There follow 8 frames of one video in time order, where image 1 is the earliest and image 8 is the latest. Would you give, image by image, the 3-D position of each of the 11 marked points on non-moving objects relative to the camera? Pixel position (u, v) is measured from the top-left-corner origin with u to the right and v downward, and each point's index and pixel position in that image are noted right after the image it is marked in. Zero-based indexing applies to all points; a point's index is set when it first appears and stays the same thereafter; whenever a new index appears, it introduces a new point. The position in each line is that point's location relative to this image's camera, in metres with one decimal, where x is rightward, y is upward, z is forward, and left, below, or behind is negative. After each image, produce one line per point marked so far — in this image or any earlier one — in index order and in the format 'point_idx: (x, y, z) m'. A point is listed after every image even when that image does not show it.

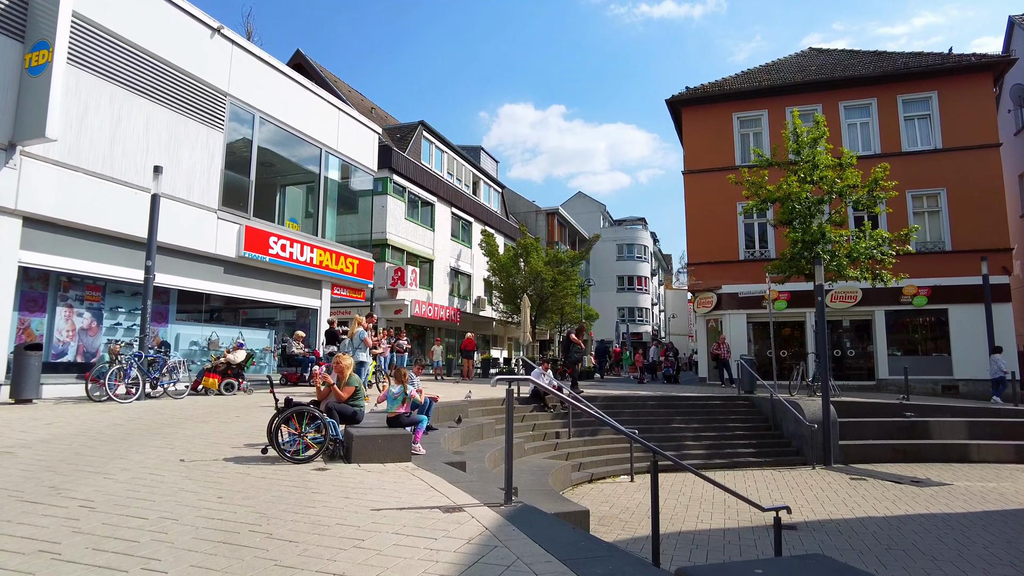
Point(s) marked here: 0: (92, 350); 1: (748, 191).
0: (-8.4, -1.2, +13.4) m
1: (+6.2, +2.5, +17.5) m
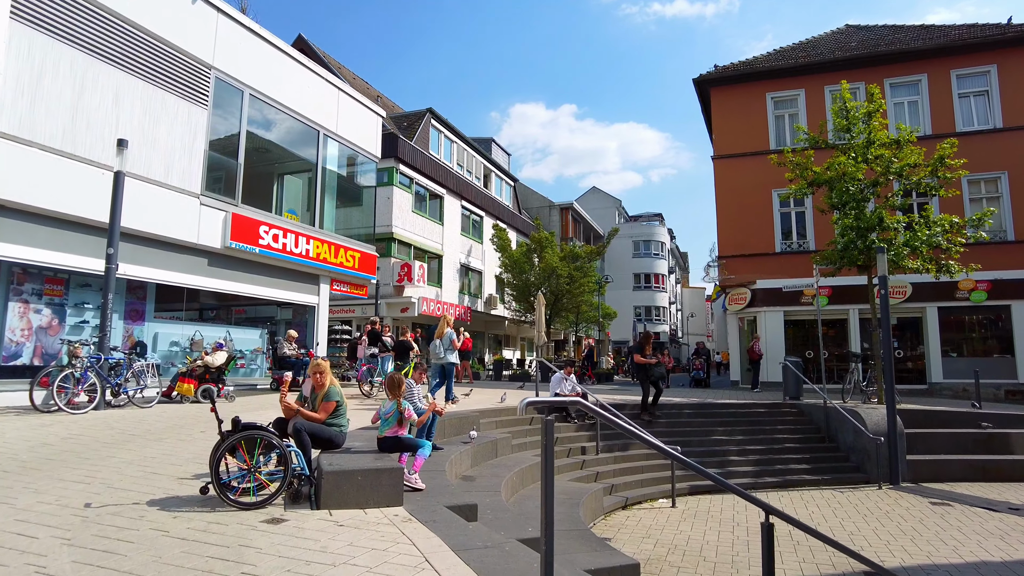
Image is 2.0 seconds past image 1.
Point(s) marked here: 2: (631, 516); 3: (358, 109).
0: (-8.1, -1.1, +11.8) m
1: (+6.5, +2.7, +15.7) m
2: (+1.6, -3.1, +9.3) m
3: (-4.5, +5.3, +19.8) m
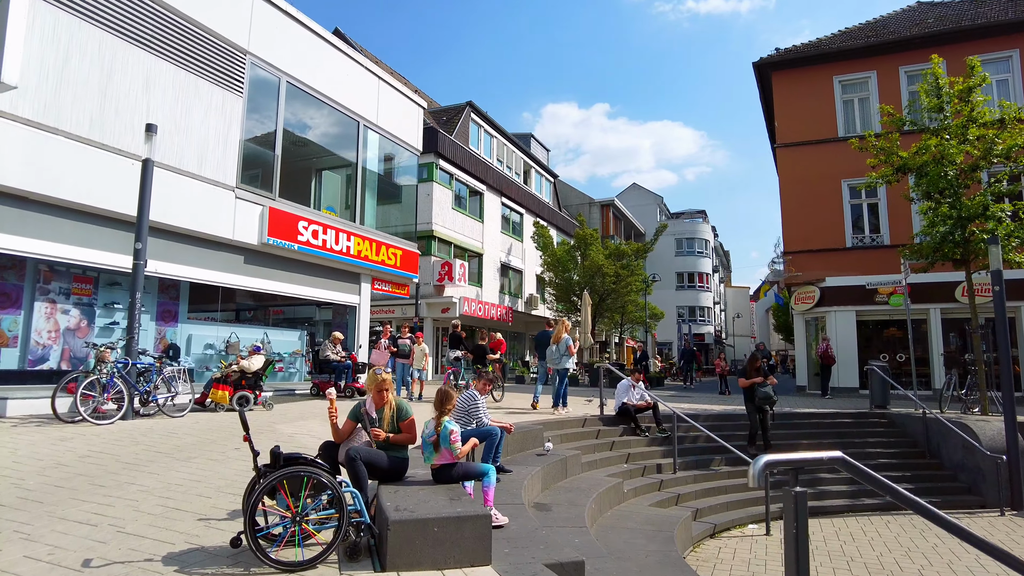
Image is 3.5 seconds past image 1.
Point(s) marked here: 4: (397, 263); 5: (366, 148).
0: (-7.1, -1.1, +11.0) m
1: (+7.7, +2.7, +14.3) m
2: (+2.5, -3.1, +8.0) m
3: (-3.2, +5.3, +18.9) m
4: (-3.1, +0.7, +18.1) m
5: (-3.8, +3.6, +17.4) m
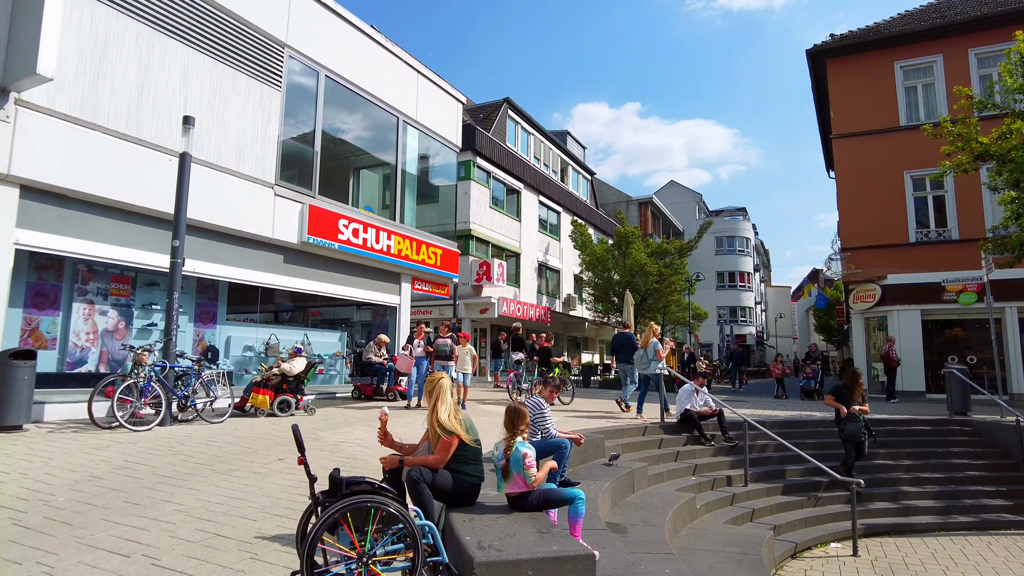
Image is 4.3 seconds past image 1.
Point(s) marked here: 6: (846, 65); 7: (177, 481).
0: (-6.3, -1.1, +10.7) m
1: (+8.7, +2.8, +13.3) m
2: (+3.2, -3.1, +7.3) m
3: (-2.0, +5.3, +18.4) m
4: (-2.0, +0.7, +17.6) m
5: (-2.7, +3.6, +17.0) m
6: (+9.6, +6.4, +19.3) m
7: (-2.7, -1.6, +5.5) m
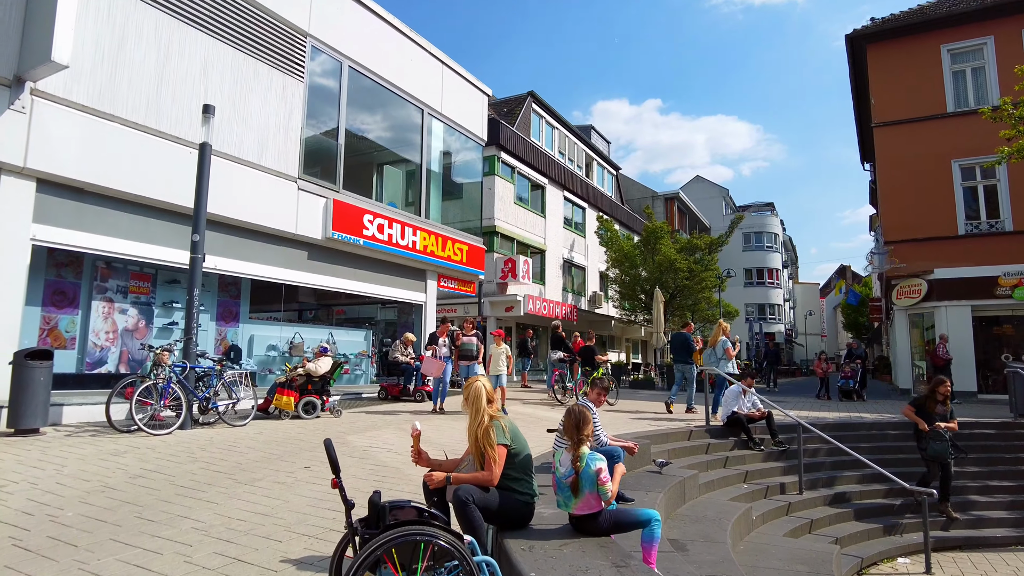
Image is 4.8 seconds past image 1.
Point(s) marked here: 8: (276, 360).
0: (-5.7, -1.1, +10.3) m
1: (+9.2, +2.9, +12.4) m
2: (+3.6, -3.0, +6.6) m
3: (-1.3, +5.4, +17.9) m
4: (-1.2, +0.7, +17.1) m
5: (-2.0, +3.7, +16.5) m
6: (+10.4, +6.6, +18.4) m
7: (-2.4, -1.5, +5.0) m
8: (-4.4, -1.4, +12.6) m
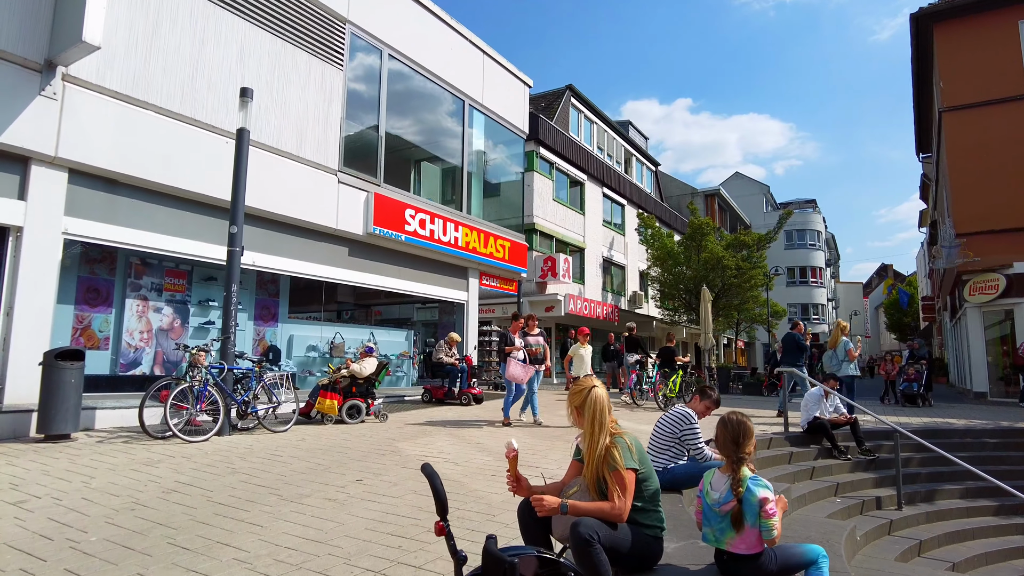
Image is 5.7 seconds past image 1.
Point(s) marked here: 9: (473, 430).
0: (-4.9, -1.0, +9.8) m
1: (+10.1, +3.0, +11.3) m
2: (+4.3, -2.9, +5.7) m
3: (-0.2, +5.4, +17.2) m
4: (-0.2, +0.8, +16.4) m
5: (-1.0, +3.7, +15.8) m
6: (+11.5, +6.7, +17.2) m
7: (-1.8, -1.5, +4.4) m
8: (-3.5, -1.3, +12.1) m
9: (-0.5, -1.7, +8.2) m
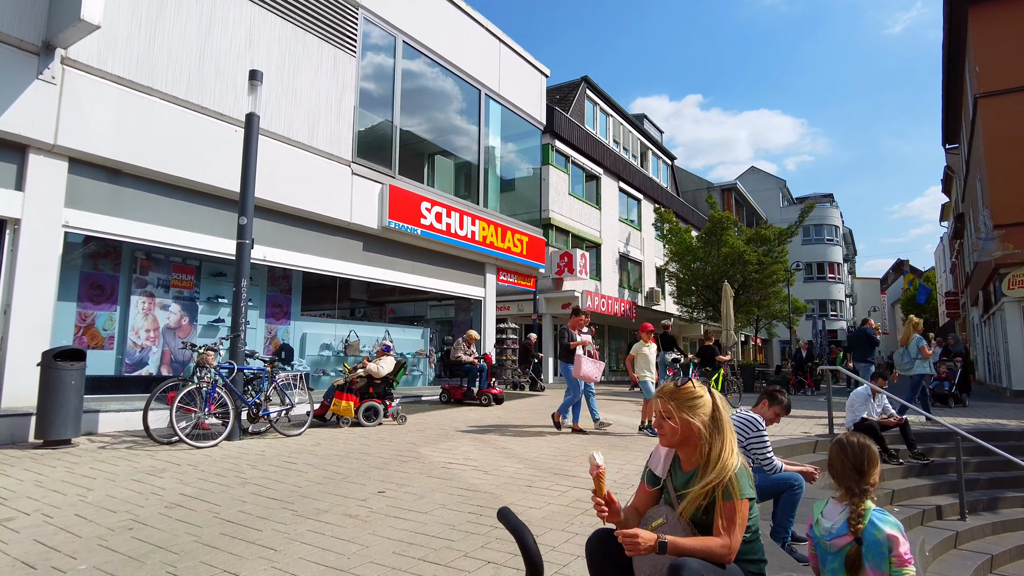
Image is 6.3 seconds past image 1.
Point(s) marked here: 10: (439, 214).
0: (-4.6, -1.0, +9.4) m
1: (+10.4, +3.2, +10.6) m
2: (+4.6, -2.8, +5.1) m
3: (+0.2, +5.5, +16.7) m
4: (+0.3, +0.9, +15.9) m
5: (-0.6, +3.8, +15.3) m
6: (+11.9, +6.8, +16.5) m
7: (-1.5, -1.4, +3.9) m
8: (-3.2, -1.3, +11.6) m
9: (-0.2, -1.7, +7.6) m
10: (-1.4, +1.5, +13.1) m
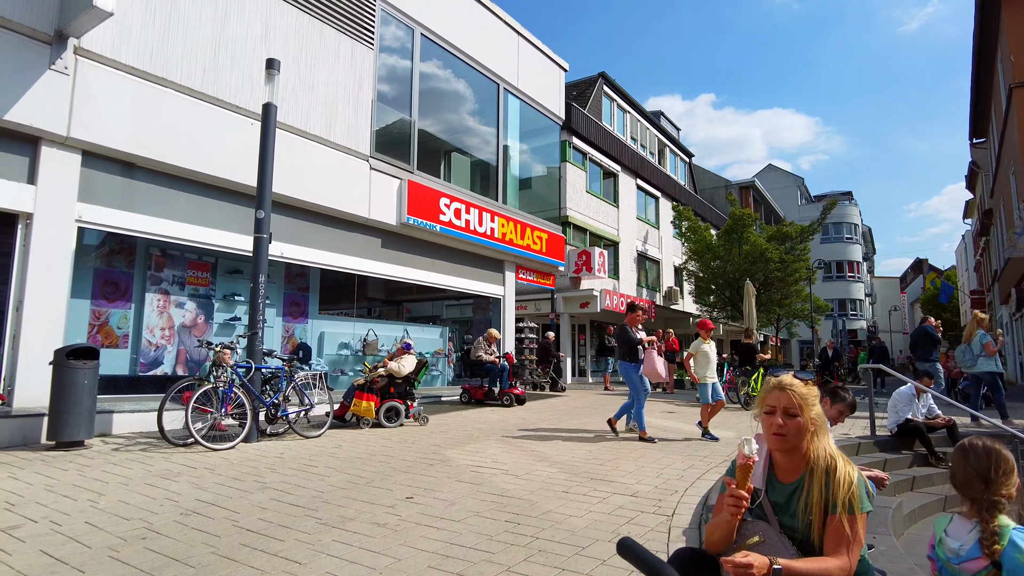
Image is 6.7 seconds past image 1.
0: (-4.3, -1.0, +9.1) m
1: (+10.8, +3.3, +10.1) m
2: (+4.8, -2.7, +4.7) m
3: (+0.7, +5.6, +16.4) m
4: (+0.7, +0.9, +15.5) m
5: (-0.1, +3.8, +15.0) m
6: (+12.3, +6.9, +16.0) m
7: (-1.3, -1.3, +3.6) m
8: (-2.8, -1.2, +11.3) m
9: (+0.1, -1.6, +7.3) m
10: (-1.0, +1.5, +12.8) m
